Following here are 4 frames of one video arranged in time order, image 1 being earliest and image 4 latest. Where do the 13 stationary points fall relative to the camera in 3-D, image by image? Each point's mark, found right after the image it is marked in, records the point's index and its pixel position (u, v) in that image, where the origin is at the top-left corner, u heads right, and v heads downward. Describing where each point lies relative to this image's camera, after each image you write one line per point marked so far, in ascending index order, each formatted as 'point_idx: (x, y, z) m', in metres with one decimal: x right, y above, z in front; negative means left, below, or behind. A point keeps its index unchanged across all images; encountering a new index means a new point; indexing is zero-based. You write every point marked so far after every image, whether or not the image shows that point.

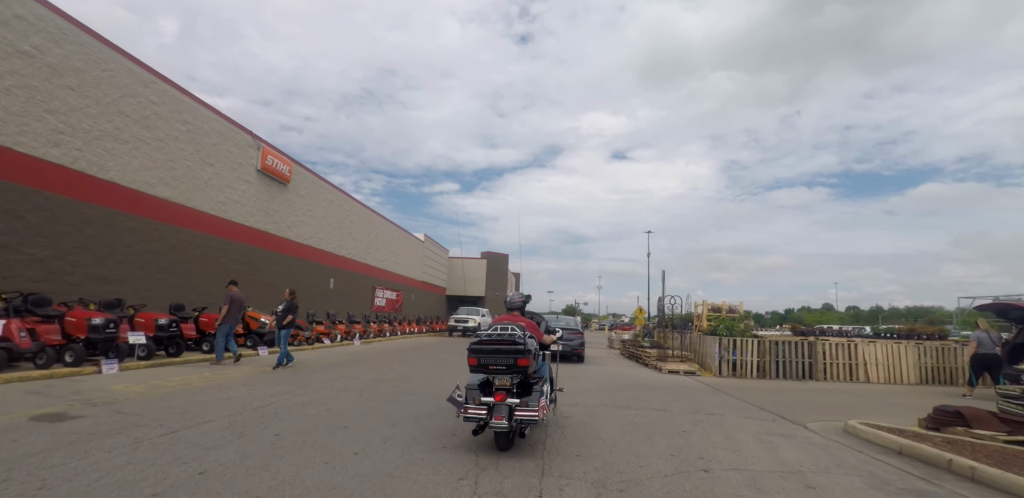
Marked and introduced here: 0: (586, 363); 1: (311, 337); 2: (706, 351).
0: (+3.3, -5.0, +20.0) m
1: (-8.3, -3.6, +18.3) m
2: (+6.7, -3.5, +15.3) m
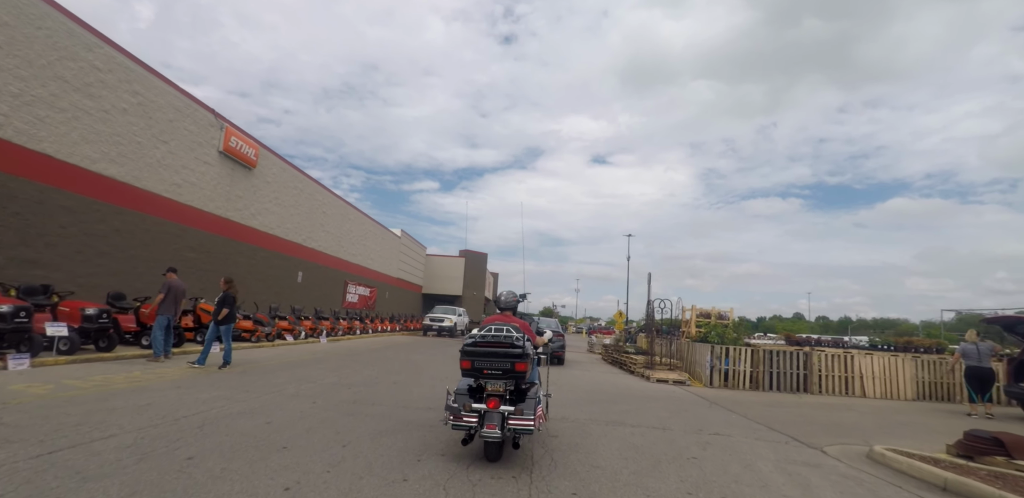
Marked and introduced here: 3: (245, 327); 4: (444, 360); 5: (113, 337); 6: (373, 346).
0: (+2.3, -5.0, +19.1) m
1: (-9.1, -3.2, +16.9) m
2: (+6.0, -3.6, +14.5) m
3: (-9.4, -2.8, +15.6) m
4: (-2.4, -3.9, +15.7) m
5: (-9.3, -2.0, +10.3) m
6: (-5.9, -4.1, +18.8) m
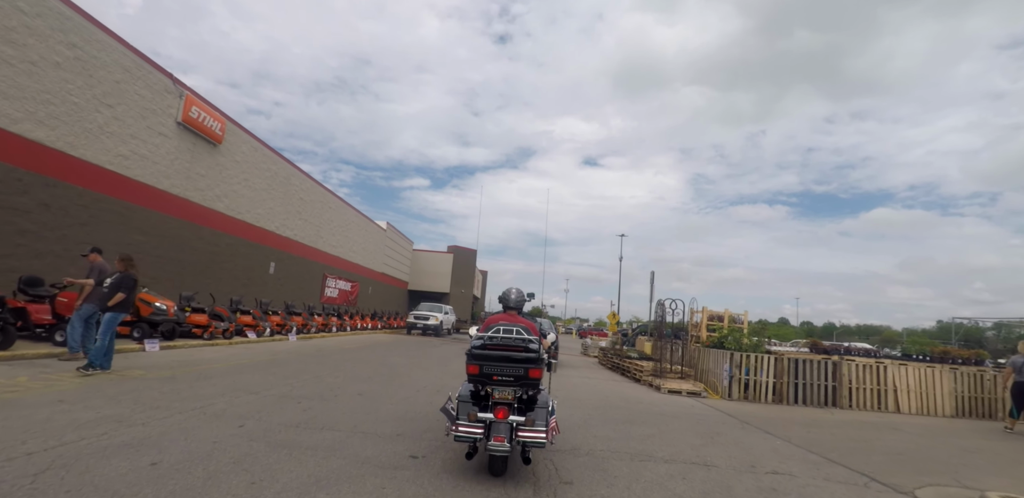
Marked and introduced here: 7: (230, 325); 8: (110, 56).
0: (+2.0, -4.7, +17.4) m
1: (-9.4, -2.7, +14.9) m
2: (+5.7, -3.4, +12.8) m
3: (-9.7, -2.3, +13.6) m
4: (-2.7, -3.6, +13.9) m
5: (-9.4, -1.5, +8.3) m
6: (-6.3, -3.7, +16.9) m
7: (-9.4, -2.5, +14.8) m
8: (-12.4, +6.0, +13.7) m
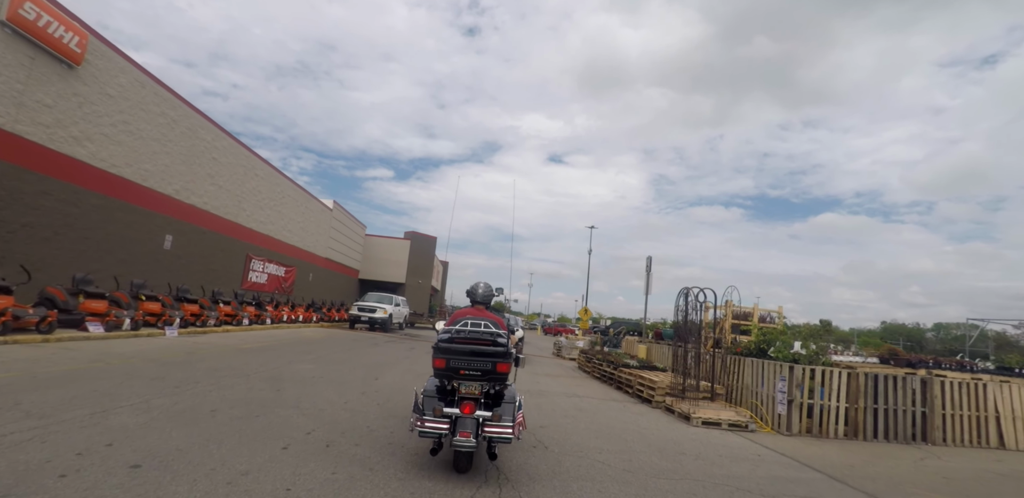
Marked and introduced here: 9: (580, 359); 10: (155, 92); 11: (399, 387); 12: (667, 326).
0: (+0.8, -3.9, +13.6) m
1: (-10.3, -1.6, +10.1) m
2: (+5.0, -2.8, +9.3) m
3: (-10.4, -1.2, +8.9) m
4: (-3.5, -2.7, +9.7) m
5: (-9.7, -0.6, +3.5) m
6: (-7.4, -2.7, +12.4) m
7: (-10.3, -1.4, +10.1) m
8: (-13.0, +7.1, +8.7) m
9: (+2.8, -4.4, +18.0) m
10: (-13.0, +5.7, +16.2) m
11: (-2.3, -2.8, +9.0) m
12: (+5.7, -2.9, +16.3) m
